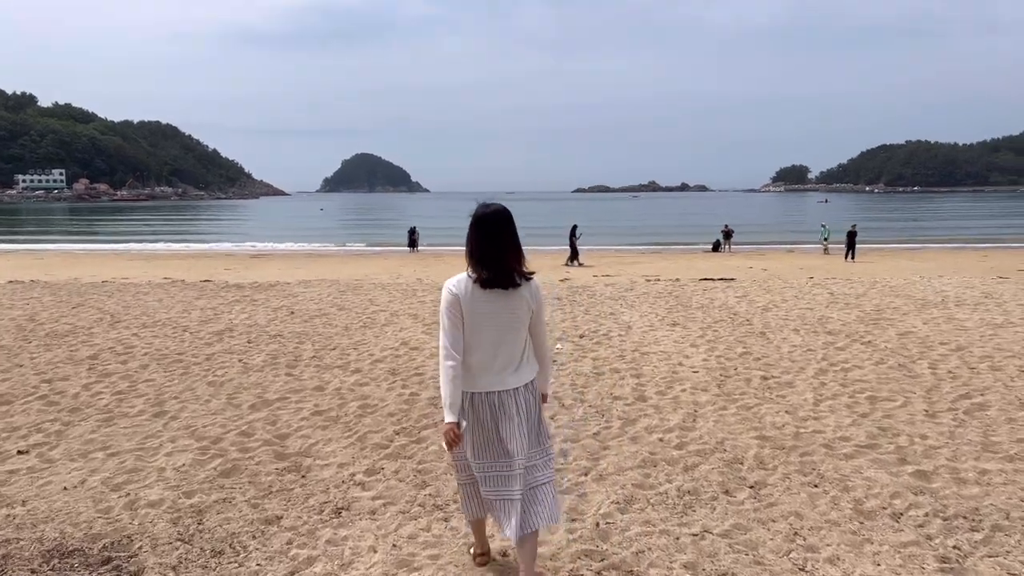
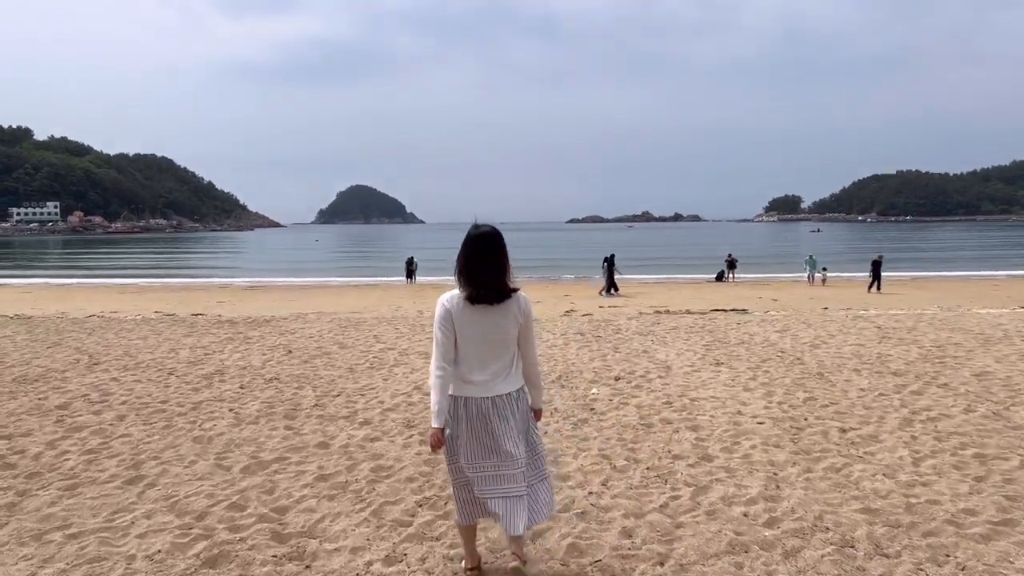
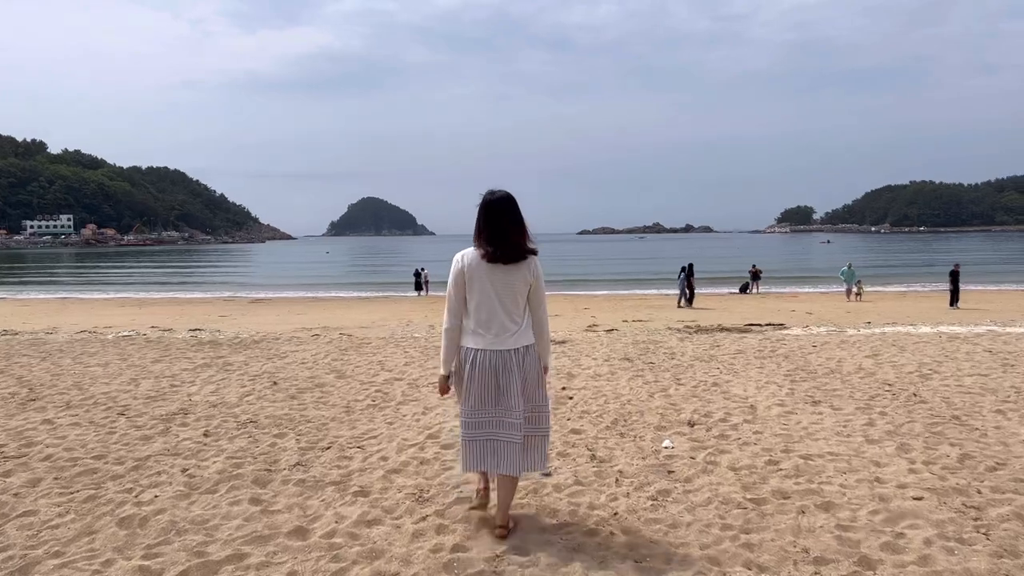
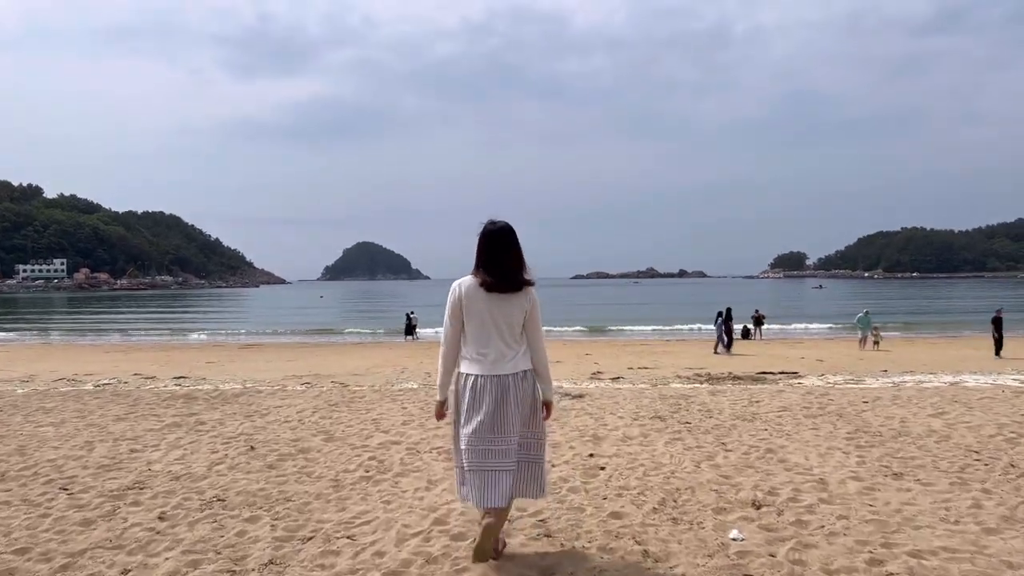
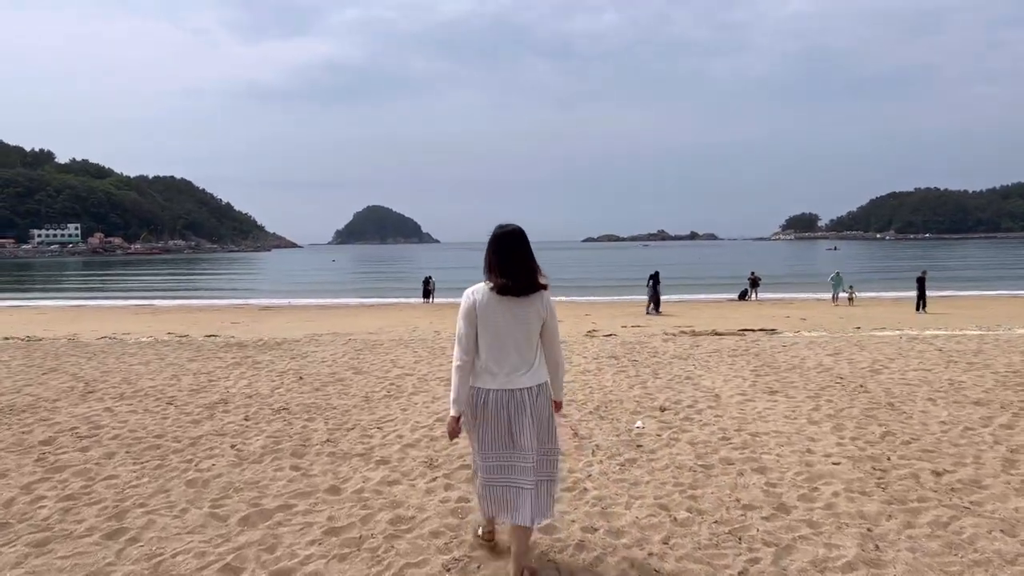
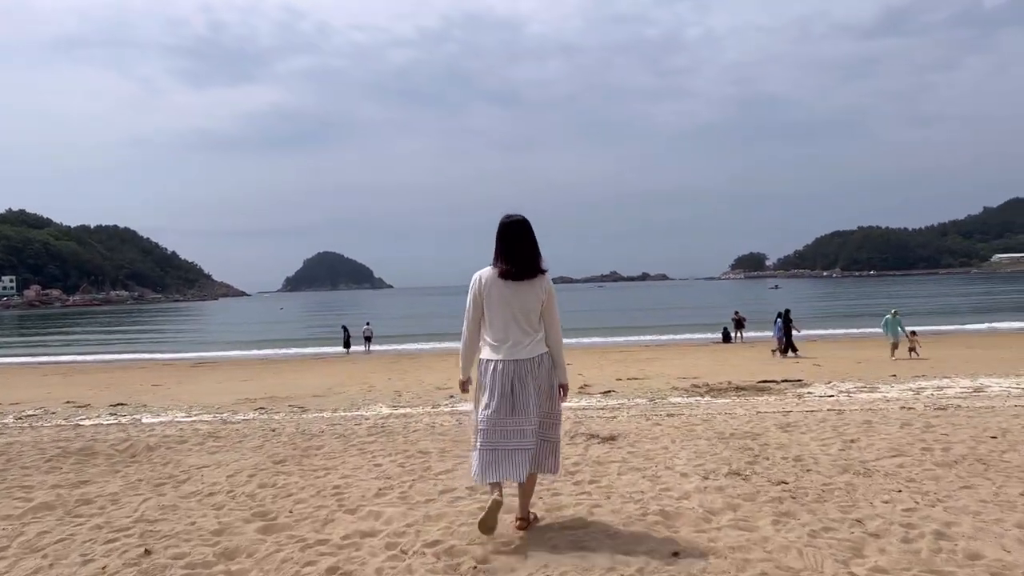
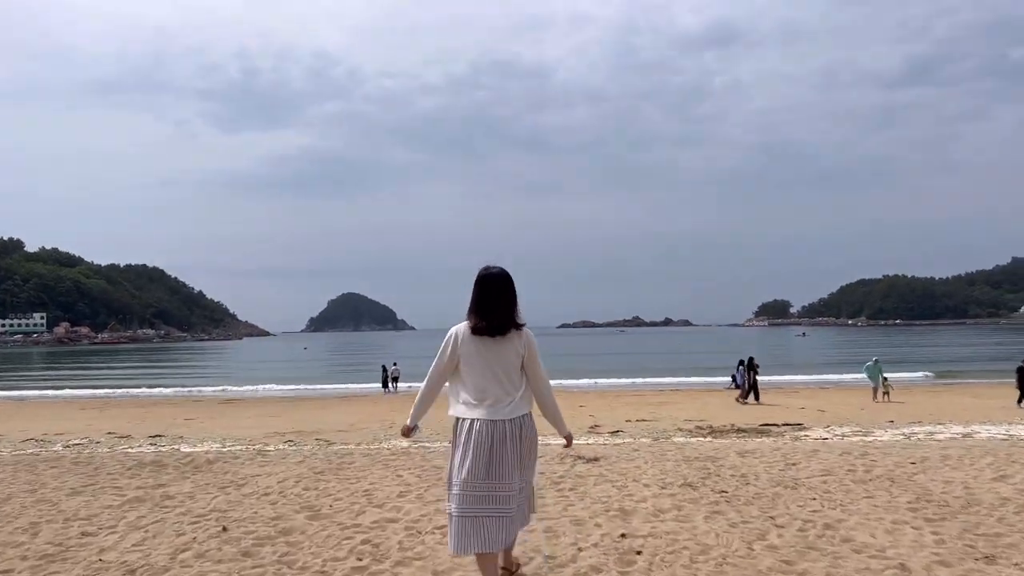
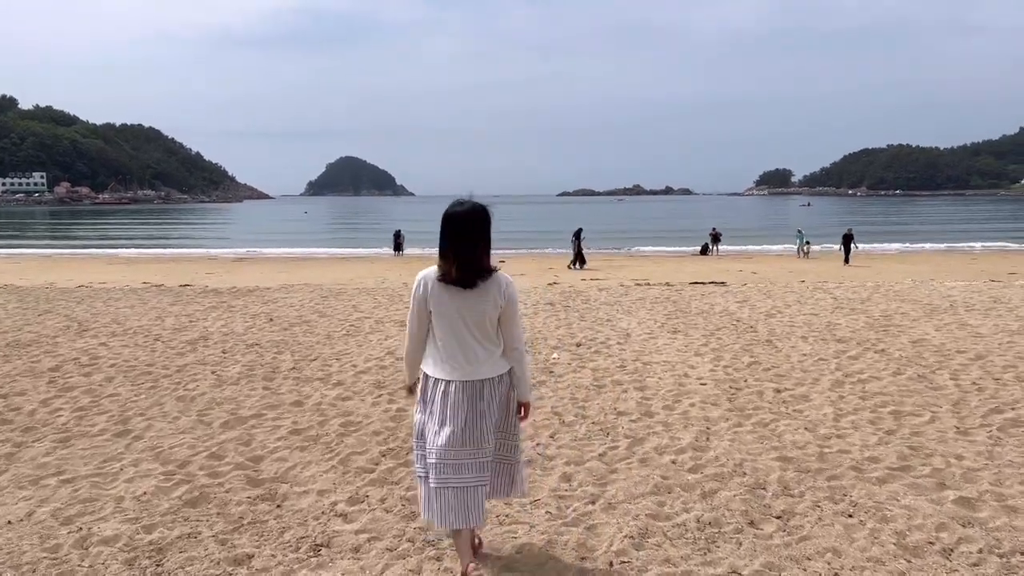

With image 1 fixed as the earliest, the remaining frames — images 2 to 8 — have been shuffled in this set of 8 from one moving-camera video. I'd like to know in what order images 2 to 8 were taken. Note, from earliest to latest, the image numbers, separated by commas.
8, 2, 5, 3, 4, 7, 6
